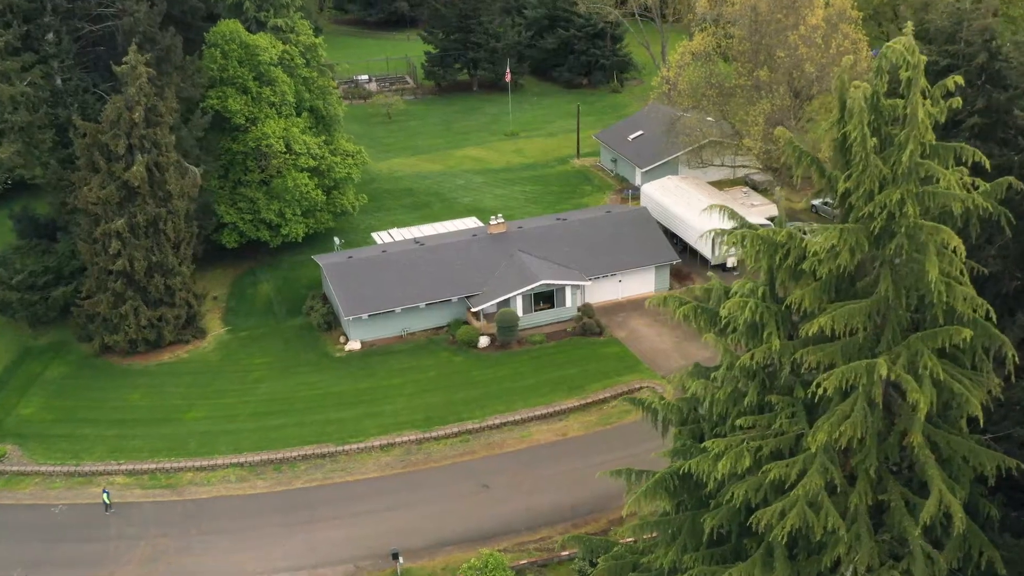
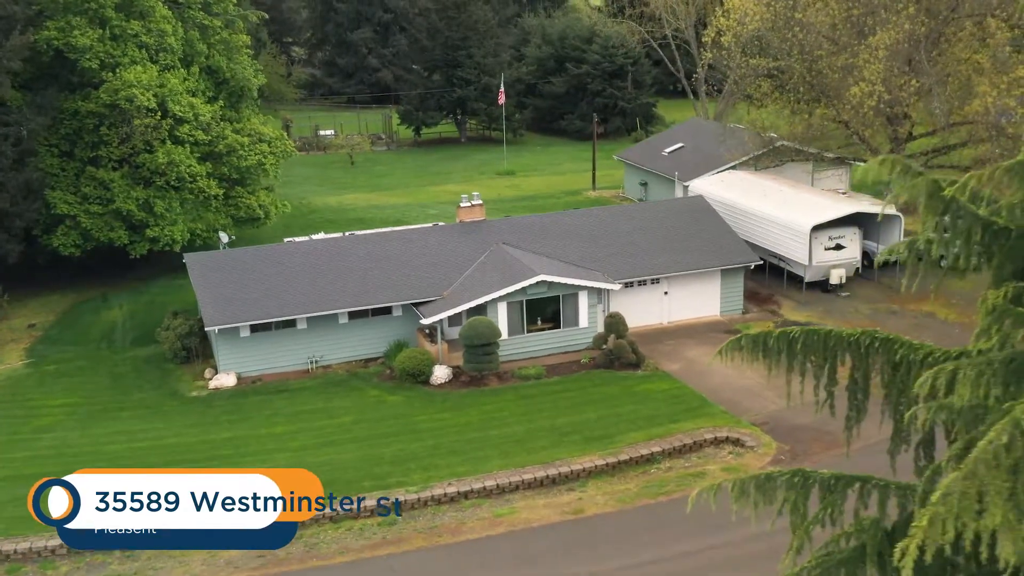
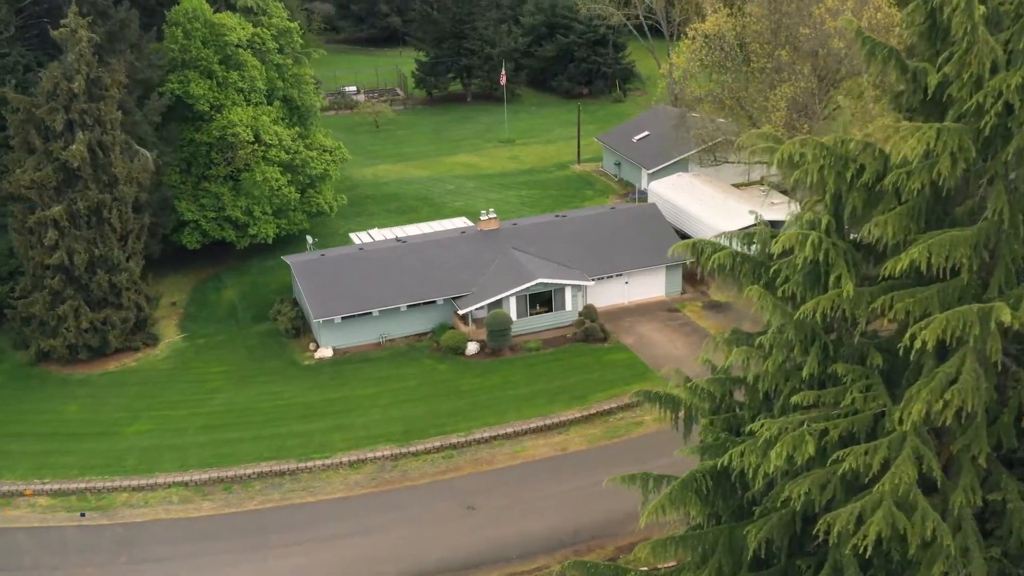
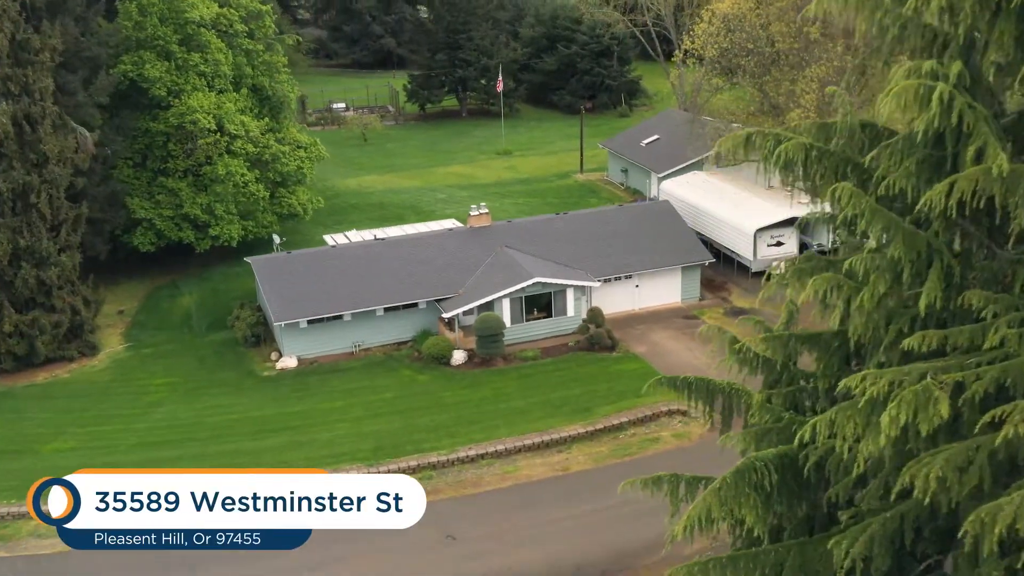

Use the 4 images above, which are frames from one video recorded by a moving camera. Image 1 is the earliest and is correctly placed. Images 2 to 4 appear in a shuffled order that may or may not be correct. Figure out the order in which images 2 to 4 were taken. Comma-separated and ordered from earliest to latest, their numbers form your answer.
3, 4, 2
